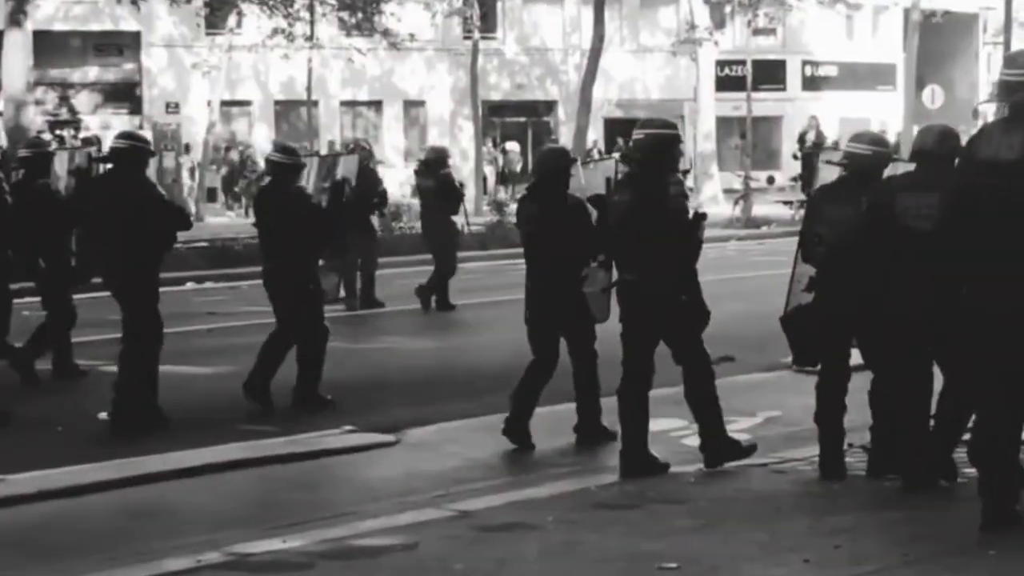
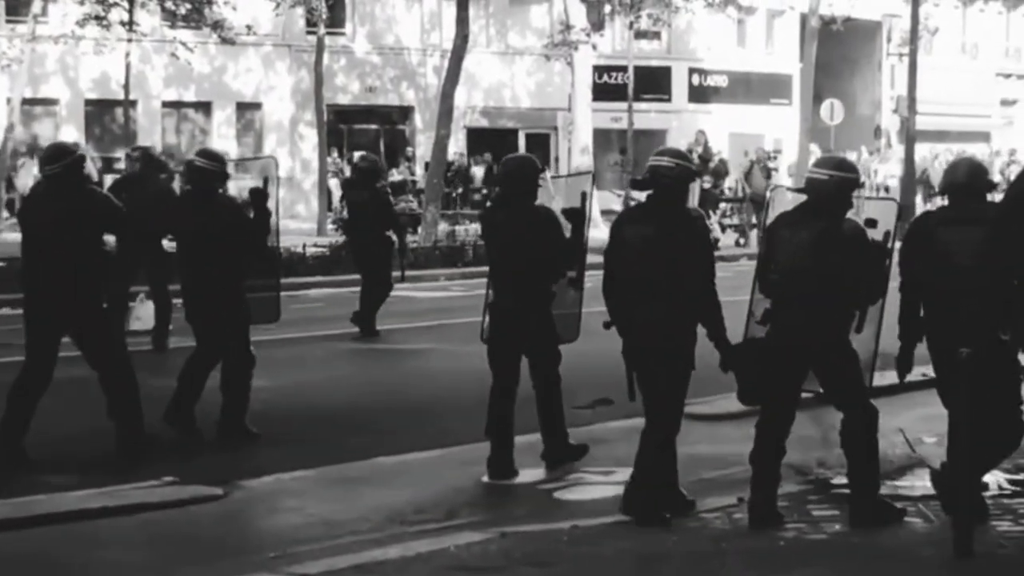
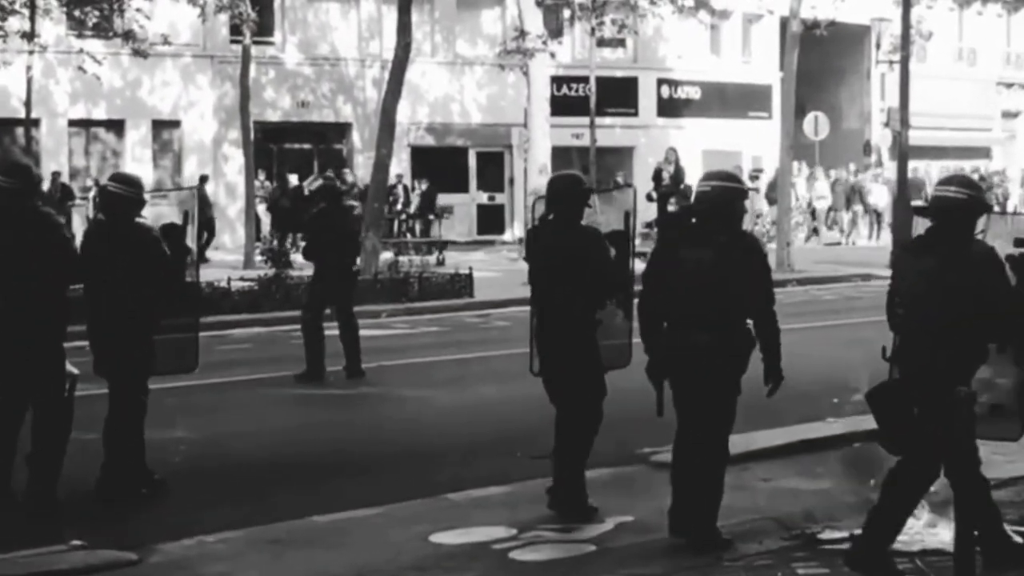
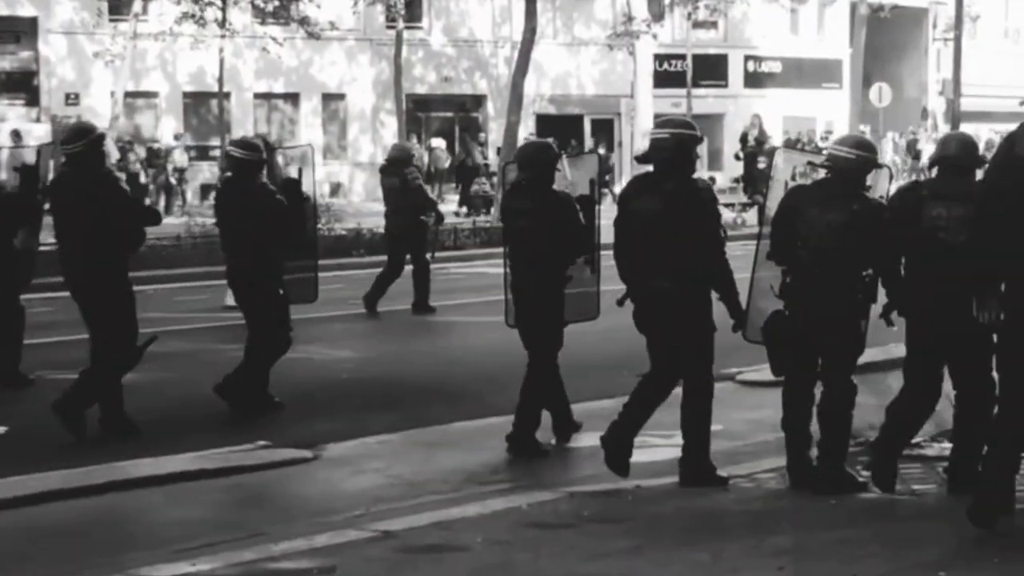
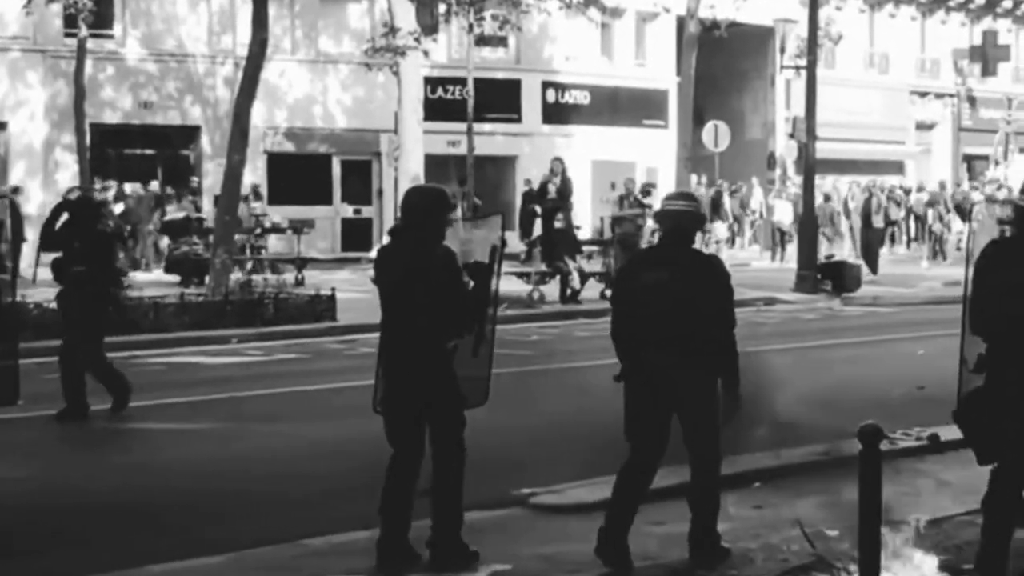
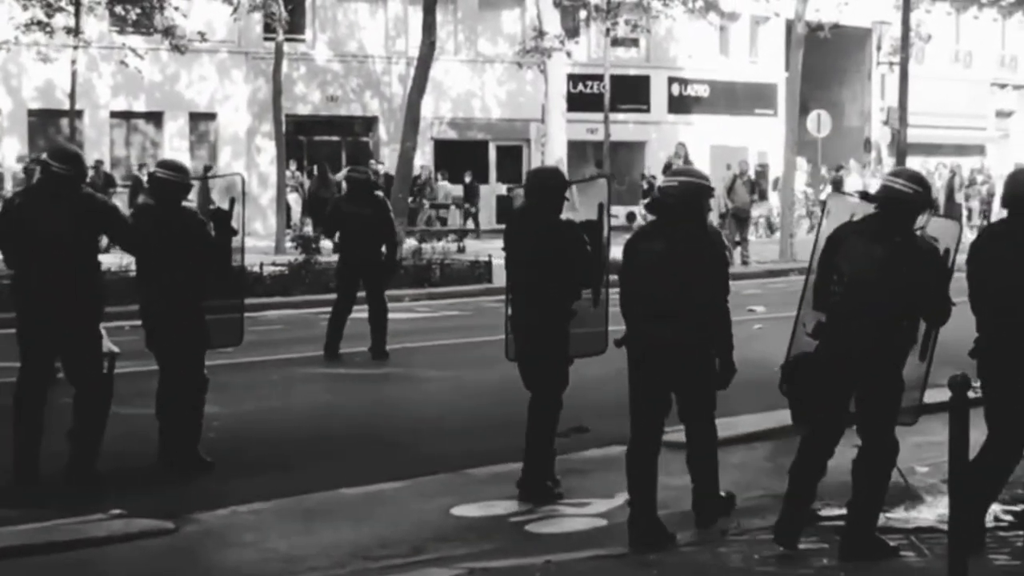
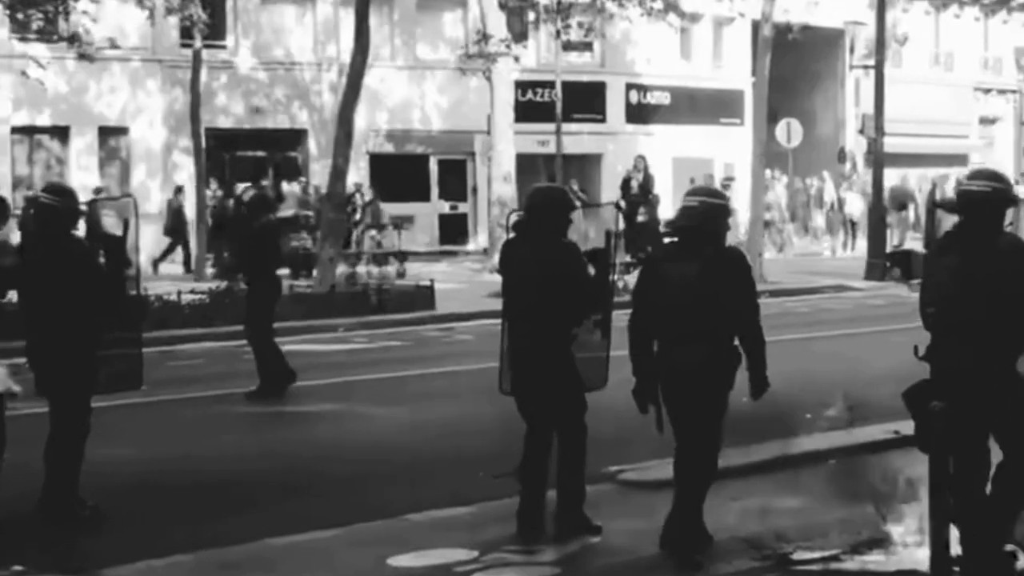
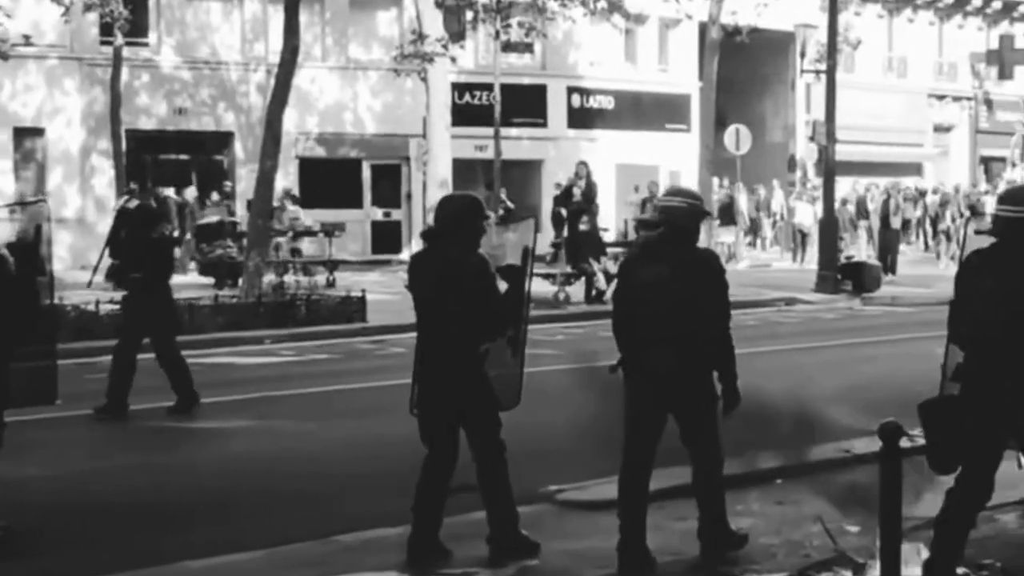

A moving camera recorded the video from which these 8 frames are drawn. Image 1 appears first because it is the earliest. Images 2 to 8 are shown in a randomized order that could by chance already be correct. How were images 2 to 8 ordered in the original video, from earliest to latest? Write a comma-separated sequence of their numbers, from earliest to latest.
4, 2, 6, 3, 7, 8, 5
